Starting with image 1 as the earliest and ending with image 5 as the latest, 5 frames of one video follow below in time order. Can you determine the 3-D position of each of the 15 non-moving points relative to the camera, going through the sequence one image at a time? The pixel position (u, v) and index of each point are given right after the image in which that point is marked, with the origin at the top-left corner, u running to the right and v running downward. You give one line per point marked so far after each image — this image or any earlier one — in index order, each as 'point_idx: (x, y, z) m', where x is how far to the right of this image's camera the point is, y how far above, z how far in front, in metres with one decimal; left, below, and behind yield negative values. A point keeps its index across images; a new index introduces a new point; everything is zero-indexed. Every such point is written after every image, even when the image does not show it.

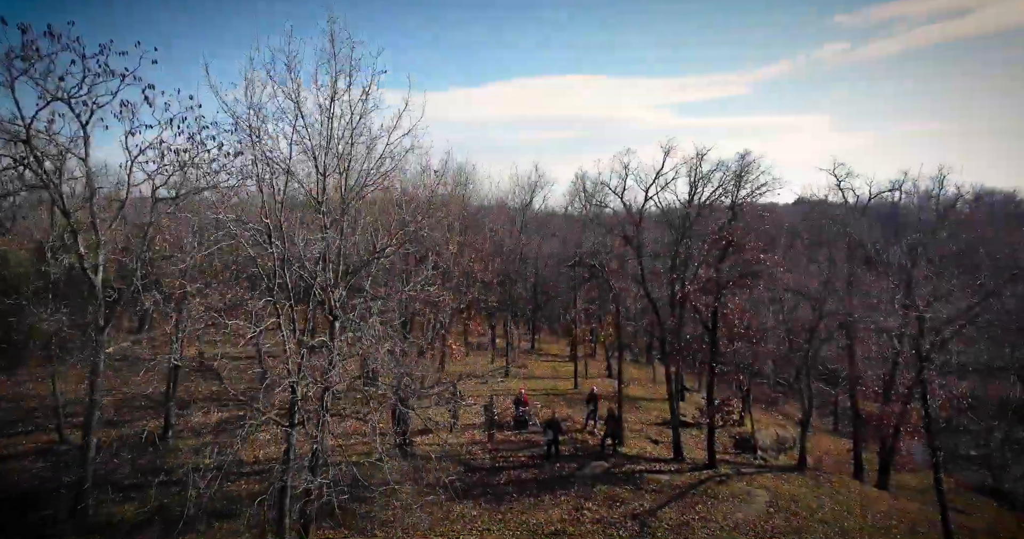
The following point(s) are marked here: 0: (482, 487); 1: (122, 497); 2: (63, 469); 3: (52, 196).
0: (-0.8, -5.7, +19.5) m
1: (-8.9, -5.2, +16.8) m
2: (-10.9, -4.9, +17.9) m
3: (-10.2, +1.6, +16.2) m
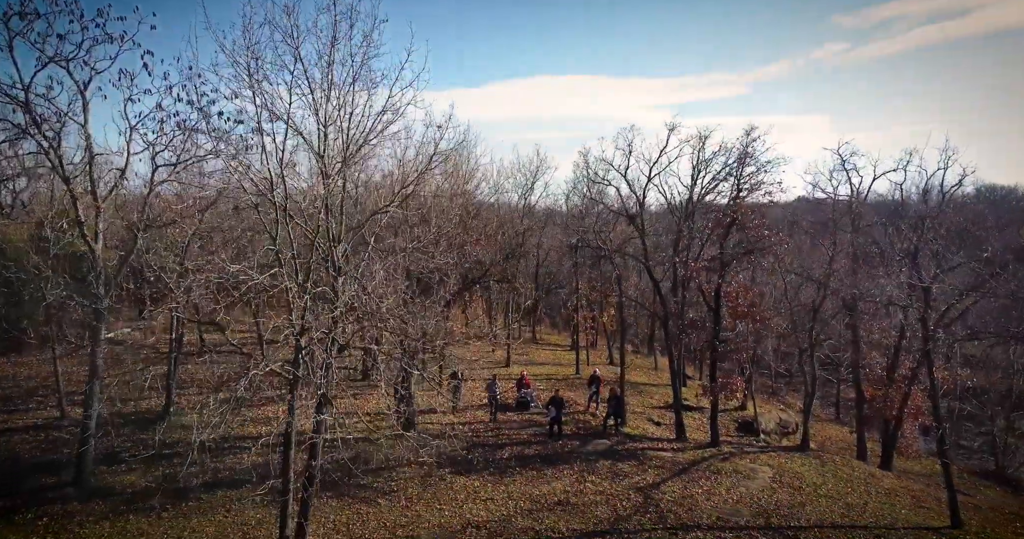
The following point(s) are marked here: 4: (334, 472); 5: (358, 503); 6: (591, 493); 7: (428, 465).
0: (-0.7, -5.0, +19.4) m
1: (-8.8, -4.5, +16.7) m
2: (-10.9, -4.2, +17.9) m
3: (-10.1, +2.4, +16.2) m
4: (-4.2, -4.8, +17.4) m
5: (-3.3, -5.0, +15.8) m
6: (+1.9, -5.3, +17.5) m
7: (-2.1, -5.0, +18.7) m
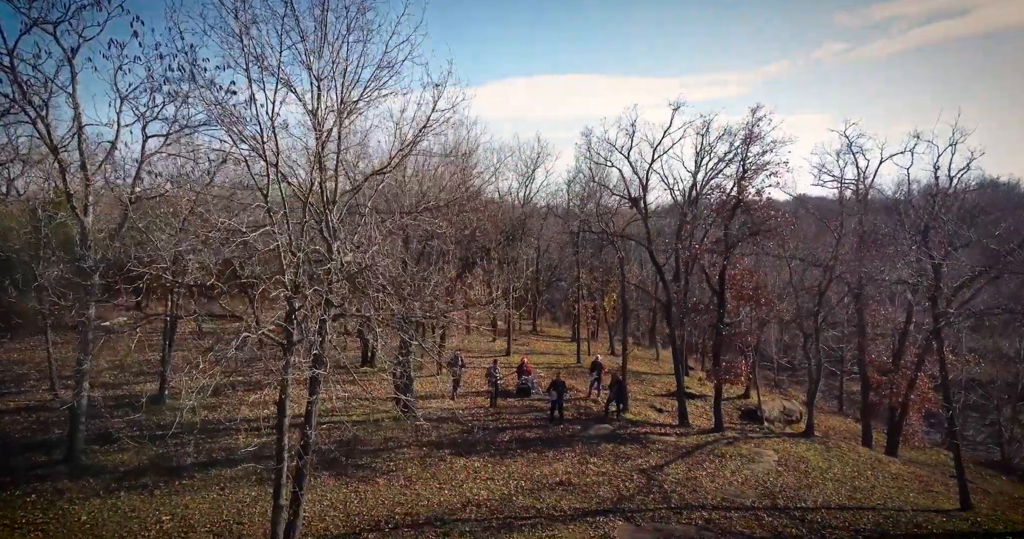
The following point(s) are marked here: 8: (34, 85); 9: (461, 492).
0: (-0.7, -4.5, +19.0) m
1: (-8.8, -3.9, +16.4) m
2: (-10.8, -3.7, +17.5) m
3: (-10.1, +2.9, +15.8) m
4: (-4.2, -4.3, +17.0) m
5: (-3.3, -4.5, +15.4) m
6: (+1.9, -4.8, +17.1) m
7: (-2.1, -4.4, +18.3) m
8: (-9.9, +3.8, +15.3) m
9: (-1.1, -4.6, +15.3) m
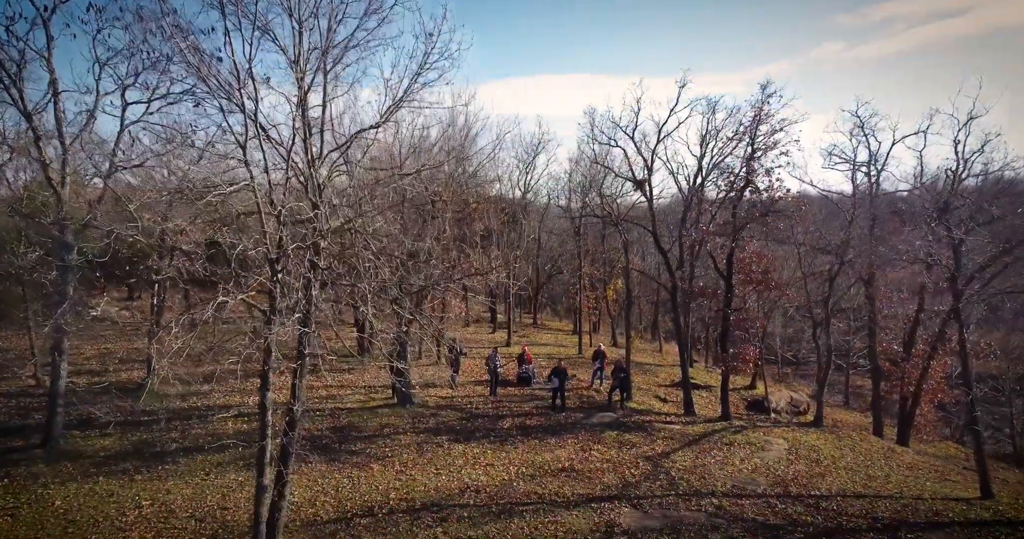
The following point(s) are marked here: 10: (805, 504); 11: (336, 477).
0: (-0.7, -4.0, +18.3) m
1: (-8.8, -3.4, +15.6) m
2: (-10.8, -3.2, +16.8) m
3: (-10.1, +3.4, +15.1) m
4: (-4.2, -3.8, +16.3) m
5: (-3.3, -4.0, +14.7) m
6: (+1.9, -4.3, +16.4) m
7: (-2.1, -3.9, +17.6) m
8: (-9.9, +4.3, +14.6) m
9: (-1.0, -4.1, +14.6) m
10: (+6.0, -4.8, +15.1) m
11: (-3.4, -4.0, +14.1) m
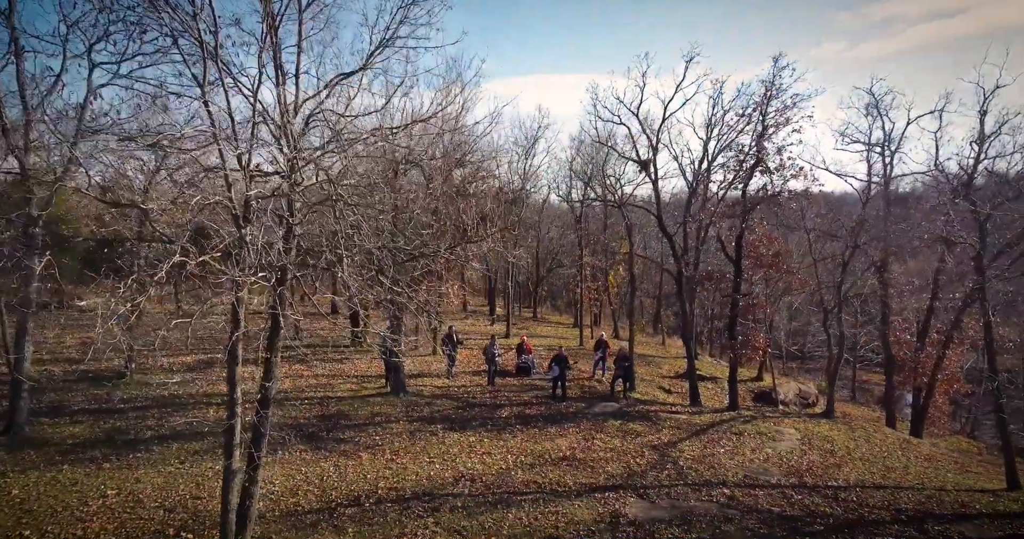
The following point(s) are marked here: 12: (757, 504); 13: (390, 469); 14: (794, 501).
0: (-0.7, -3.5, +17.4) m
1: (-8.8, -3.0, +14.7) m
2: (-10.9, -2.7, +15.8) m
3: (-10.2, +3.8, +14.2) m
4: (-4.2, -3.3, +15.4) m
5: (-3.3, -3.5, +13.7) m
6: (+1.9, -3.8, +15.5) m
7: (-2.2, -3.5, +16.7) m
8: (-9.9, +4.8, +13.7) m
9: (-1.1, -3.7, +13.6) m
10: (+6.0, -4.3, +14.2) m
11: (-3.4, -3.5, +13.2) m
12: (+4.4, -4.2, +13.1) m
13: (-2.2, -3.6, +13.3) m
14: (+5.2, -4.2, +13.5) m
